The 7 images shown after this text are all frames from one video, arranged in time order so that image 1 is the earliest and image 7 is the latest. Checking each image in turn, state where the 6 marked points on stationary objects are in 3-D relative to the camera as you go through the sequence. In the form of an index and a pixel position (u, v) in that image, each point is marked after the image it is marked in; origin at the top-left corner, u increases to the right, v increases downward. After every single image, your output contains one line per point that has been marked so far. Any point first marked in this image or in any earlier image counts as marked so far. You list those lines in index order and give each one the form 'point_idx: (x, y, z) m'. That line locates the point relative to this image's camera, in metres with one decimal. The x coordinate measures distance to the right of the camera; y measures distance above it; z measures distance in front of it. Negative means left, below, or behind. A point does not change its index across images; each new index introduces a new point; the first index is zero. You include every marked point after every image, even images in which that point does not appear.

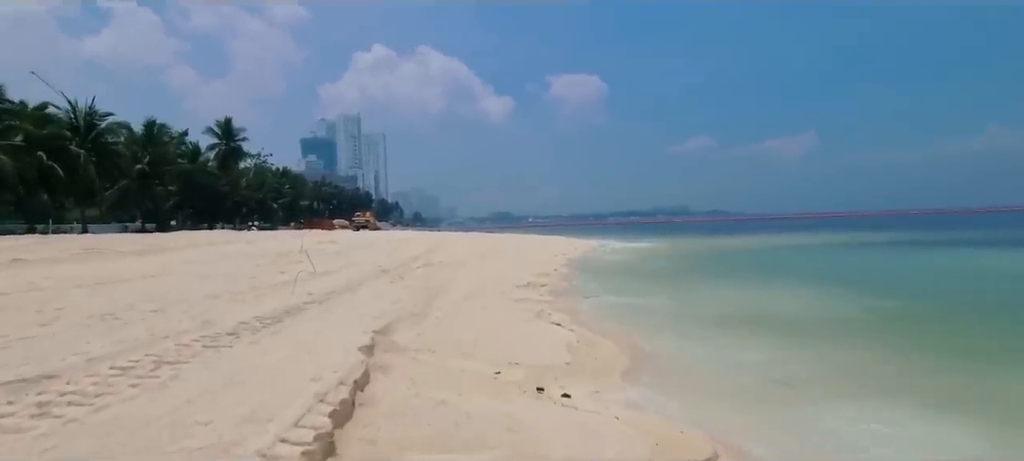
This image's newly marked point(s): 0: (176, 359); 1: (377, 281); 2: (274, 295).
0: (-4.4, -1.7, +6.4) m
1: (-4.4, -1.7, +16.1) m
2: (-6.0, -1.6, +12.3) m
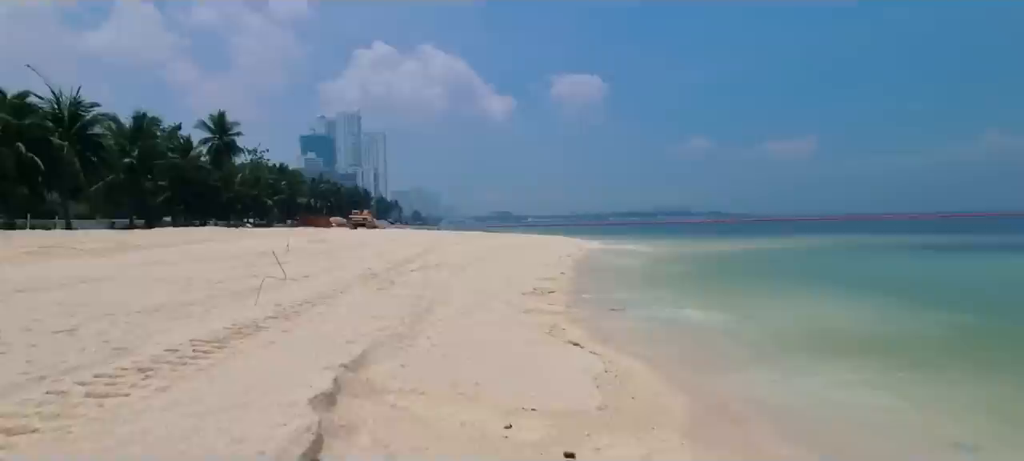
0: (-4.2, -1.6, +4.2) m
1: (-4.2, -1.6, +13.9) m
2: (-5.8, -1.6, +10.1) m
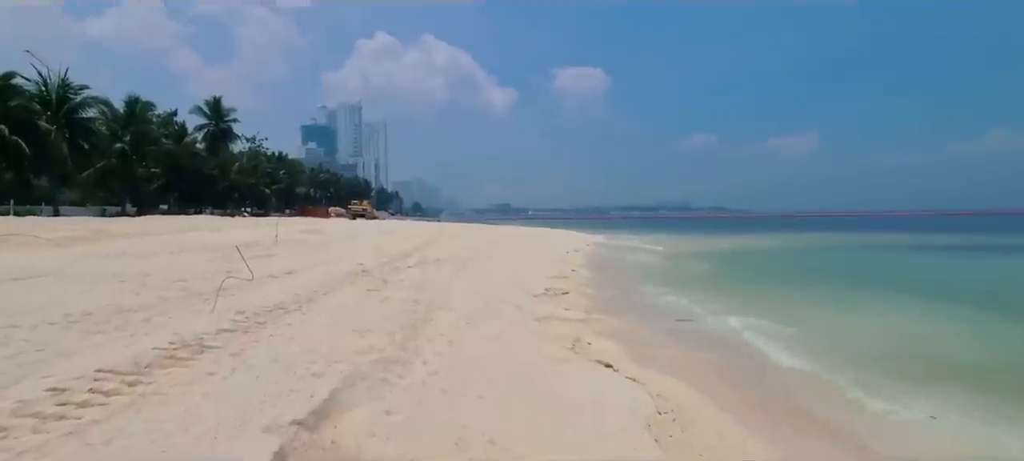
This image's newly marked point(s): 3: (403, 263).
0: (-3.9, -1.6, +2.2) m
1: (-3.9, -1.4, +11.9) m
2: (-5.5, -1.4, +8.1) m
3: (-4.0, -1.2, +18.1) m
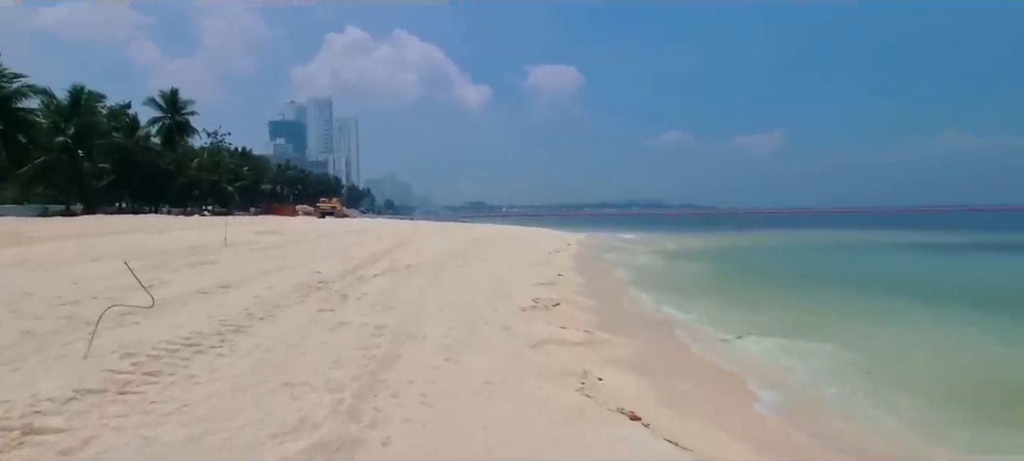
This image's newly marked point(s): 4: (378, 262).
0: (-3.6, -1.7, -0.1) m
1: (-4.1, -1.5, +9.6) m
2: (-5.5, -1.6, +5.7) m
3: (-4.5, -1.3, +15.7) m
4: (-5.0, -1.2, +18.6) m
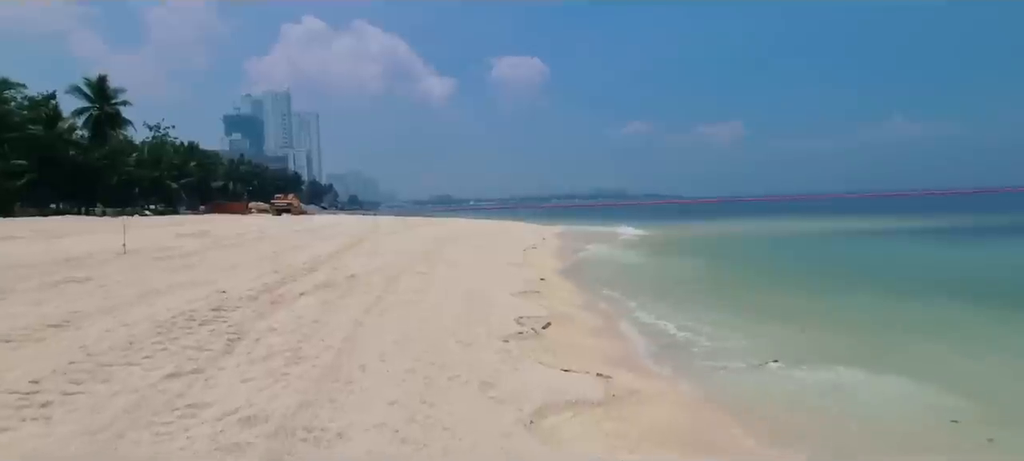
0: (-3.2, -2.0, -3.9) m
1: (-4.3, -1.6, +5.7) m
2: (-5.5, -1.8, +1.8) m
3: (-5.2, -1.4, +11.8) m
4: (-5.8, -1.2, +14.7) m
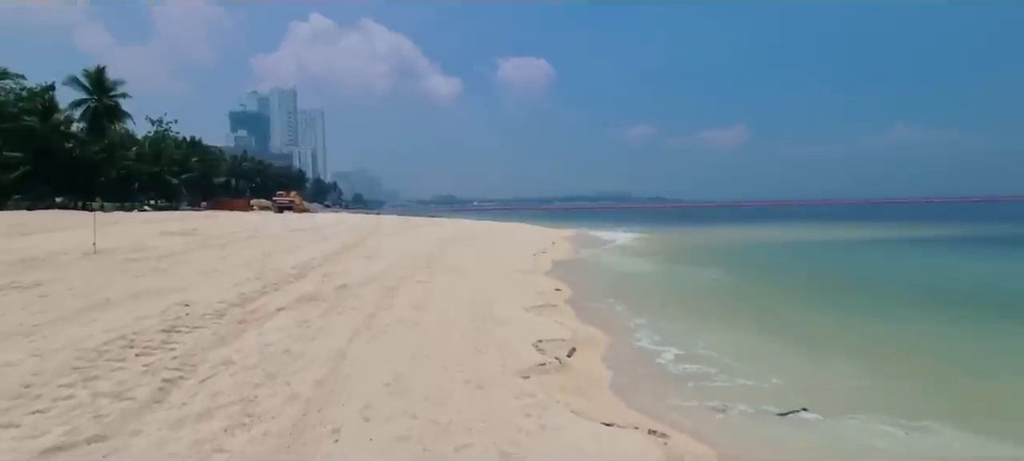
0: (-3.0, -2.1, -5.7) m
1: (-4.0, -1.7, +4.0) m
2: (-5.2, -1.8, 0.0) m
3: (-4.8, -1.4, +10.0) m
4: (-5.4, -1.3, +12.9) m
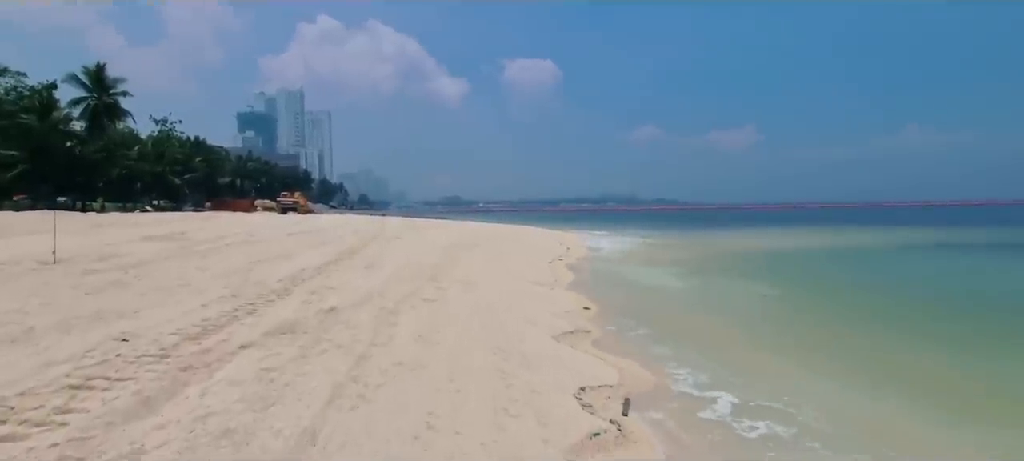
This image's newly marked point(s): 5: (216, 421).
0: (-2.6, -2.2, -7.9) m
1: (-3.6, -1.9, +1.8) m
2: (-4.8, -2.0, -2.1) m
3: (-4.3, -1.6, +7.9) m
4: (-4.9, -1.5, +10.8) m
5: (-2.8, -1.8, +4.7) m
